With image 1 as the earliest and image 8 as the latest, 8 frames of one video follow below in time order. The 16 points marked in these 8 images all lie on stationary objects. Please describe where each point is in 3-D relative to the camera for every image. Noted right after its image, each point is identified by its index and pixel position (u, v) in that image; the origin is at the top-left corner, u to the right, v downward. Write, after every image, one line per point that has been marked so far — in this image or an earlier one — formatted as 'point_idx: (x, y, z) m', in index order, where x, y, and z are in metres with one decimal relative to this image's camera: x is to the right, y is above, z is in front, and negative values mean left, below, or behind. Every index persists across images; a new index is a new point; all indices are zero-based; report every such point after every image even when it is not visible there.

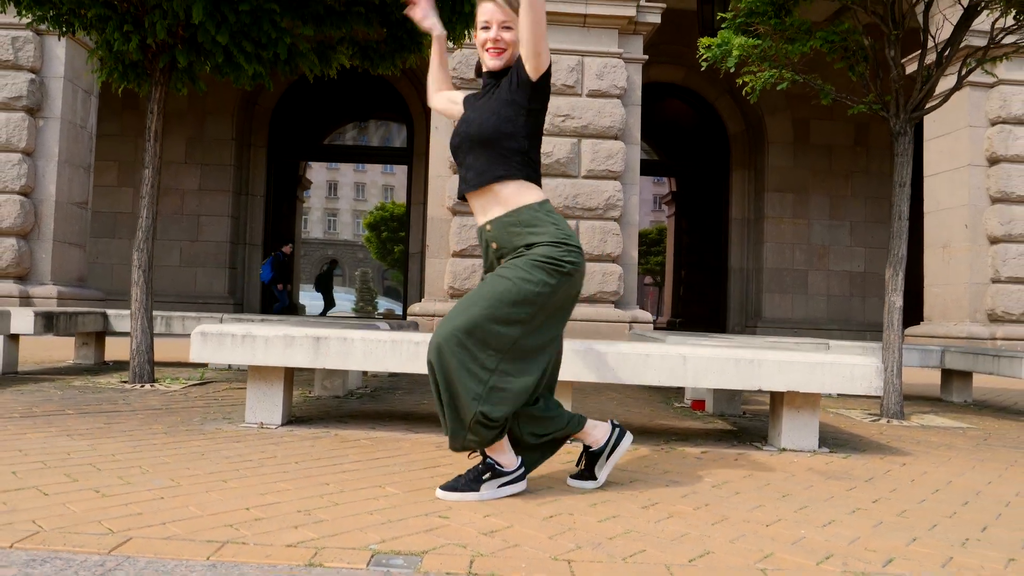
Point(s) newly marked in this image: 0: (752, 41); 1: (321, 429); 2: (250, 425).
0: (+1.6, +1.7, +5.2) m
1: (-0.9, -0.7, +3.6) m
2: (-1.2, -0.6, +3.6) m
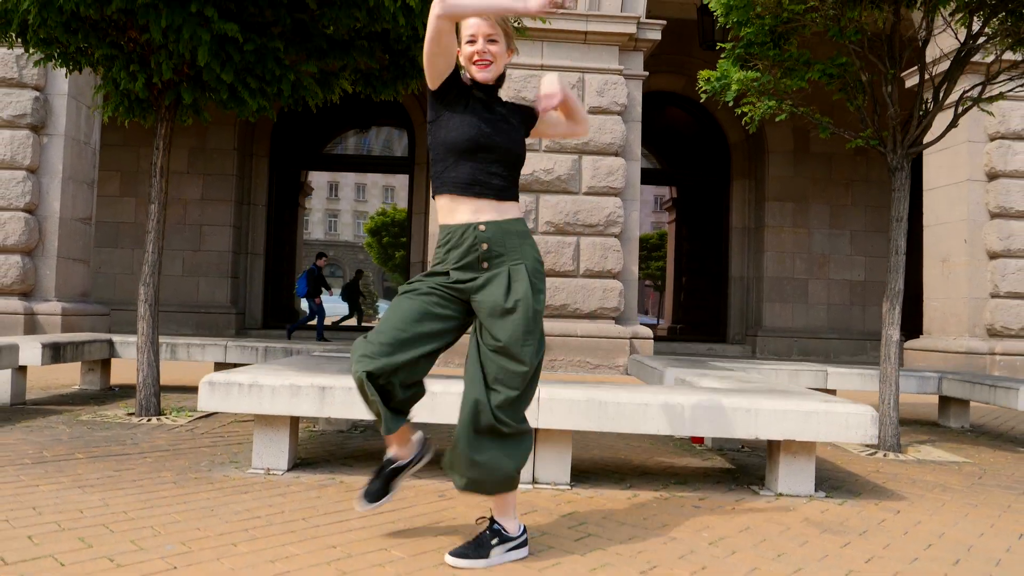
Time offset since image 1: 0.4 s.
0: (+1.6, +1.5, +5.3) m
1: (-0.9, -0.9, +3.6) m
2: (-1.2, -0.9, +3.7) m
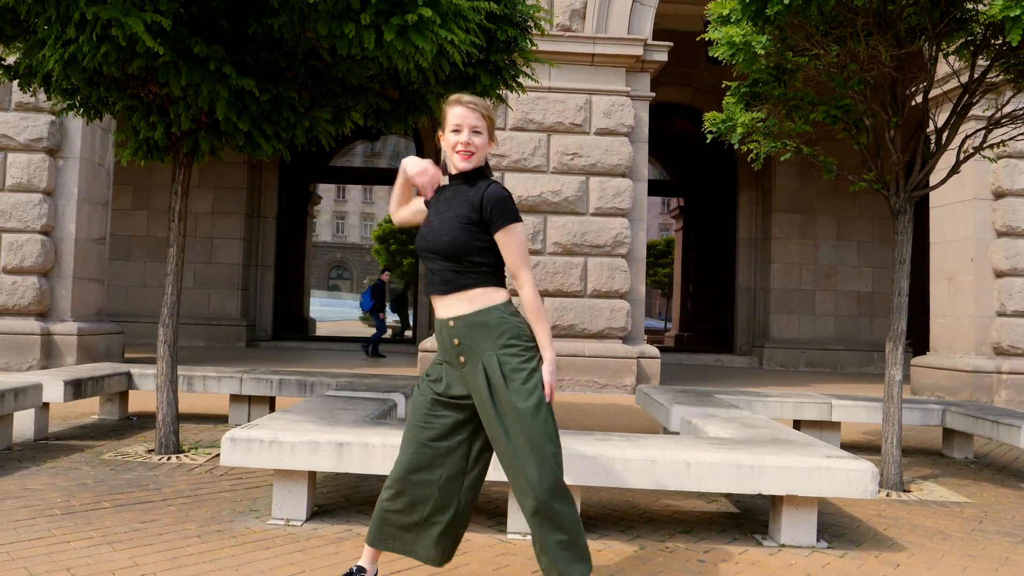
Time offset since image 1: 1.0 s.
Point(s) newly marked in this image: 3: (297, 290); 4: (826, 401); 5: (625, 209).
0: (+1.7, +1.2, +5.4) m
1: (-0.8, -1.2, +3.8) m
2: (-1.2, -1.1, +3.8) m
3: (-4.3, 0.0, +15.4) m
4: (+2.6, -0.9, +6.4) m
5: (+1.4, +1.0, +9.5) m
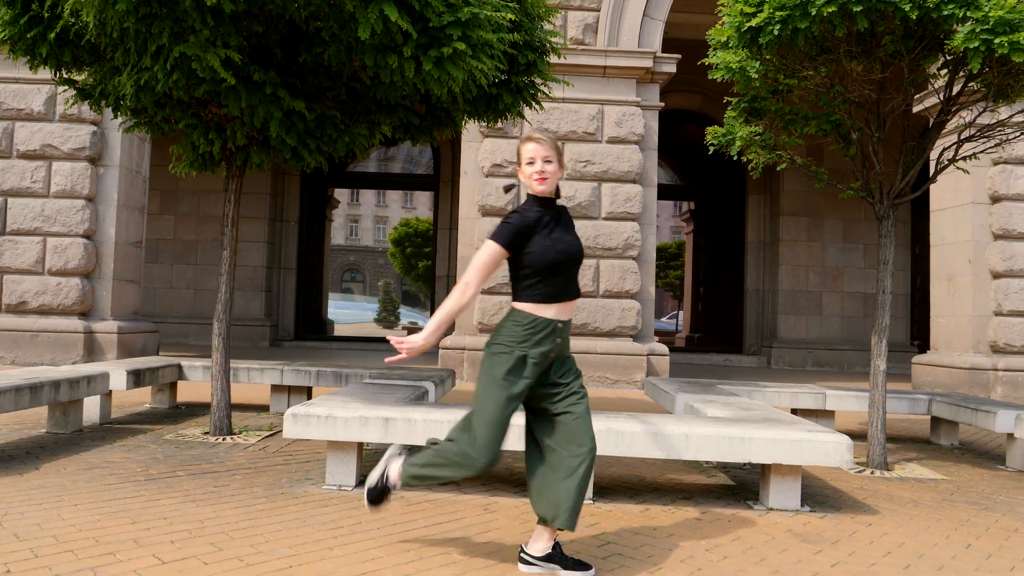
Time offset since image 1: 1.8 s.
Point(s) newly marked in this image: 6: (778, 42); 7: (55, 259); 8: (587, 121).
0: (+1.9, +1.2, +5.9) m
1: (-0.7, -1.1, +4.4) m
2: (-1.0, -1.1, +4.4) m
3: (-4.0, -0.1, +16.1) m
4: (+2.8, -0.9, +6.9) m
5: (+1.6, +1.0, +10.0) m
6: (+1.7, +1.6, +5.1) m
7: (-6.4, +0.4, +10.7) m
8: (+1.0, +2.2, +10.2) m
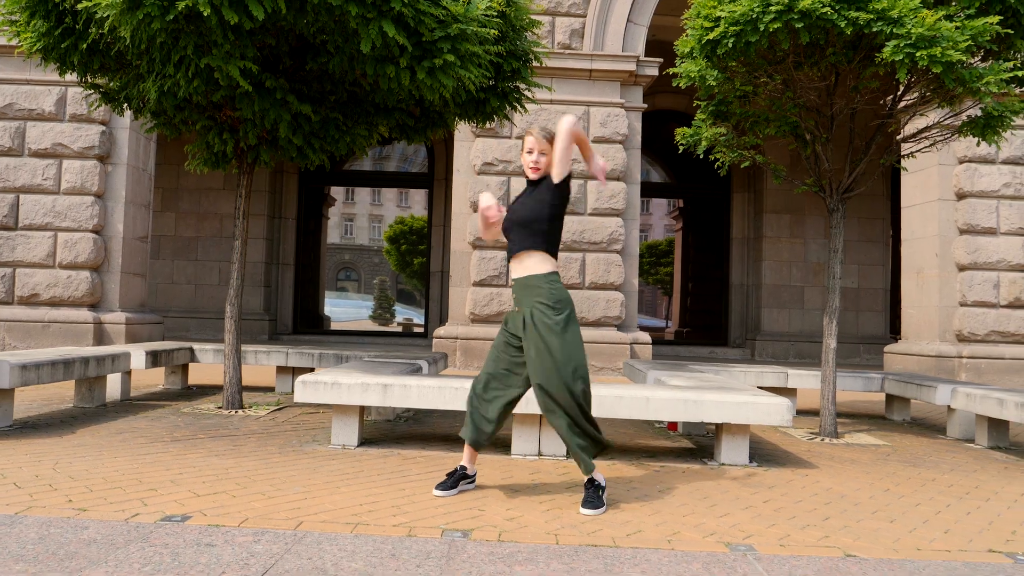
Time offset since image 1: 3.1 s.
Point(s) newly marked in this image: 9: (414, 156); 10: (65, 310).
0: (+1.7, +1.3, +6.5) m
1: (-0.8, -1.0, +4.9) m
2: (-1.1, -1.0, +5.0) m
3: (-4.2, +0.1, +16.6) m
4: (+2.6, -0.8, +7.5) m
5: (+1.5, +1.1, +10.7) m
6: (+1.6, +1.7, +5.7) m
7: (-6.5, +0.5, +11.3) m
8: (+0.8, +2.3, +10.8) m
9: (-2.1, +2.8, +16.5) m
10: (-6.5, -0.3, +11.2) m
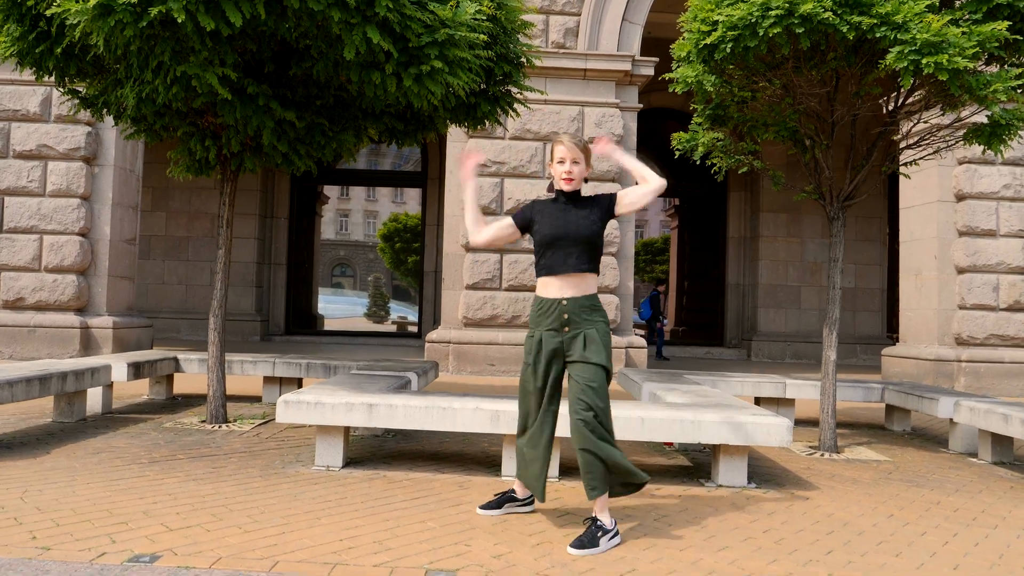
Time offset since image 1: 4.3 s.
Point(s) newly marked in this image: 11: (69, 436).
0: (+1.7, +1.2, +6.3) m
1: (-0.9, -1.1, +4.8) m
2: (-1.2, -1.1, +4.8) m
3: (-4.3, 0.0, +16.4) m
4: (+2.6, -0.9, +7.3) m
5: (+1.4, +1.0, +10.5) m
6: (+1.6, +1.6, +5.5) m
7: (-6.6, +0.5, +11.1) m
8: (+0.7, +2.3, +10.6) m
9: (-2.2, +2.8, +16.2) m
10: (-6.6, -0.4, +11.0) m
11: (-3.3, -1.1, +5.7) m
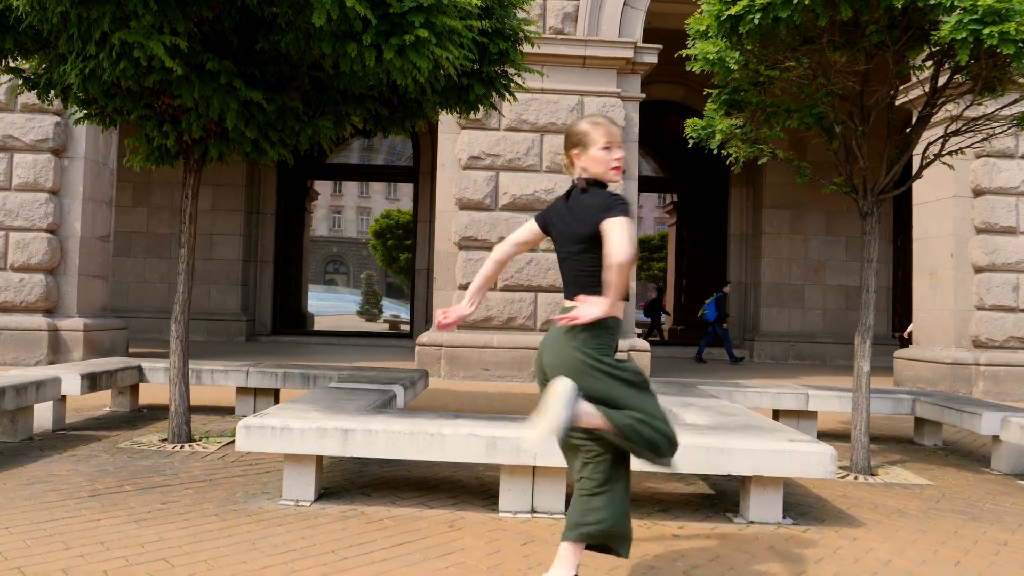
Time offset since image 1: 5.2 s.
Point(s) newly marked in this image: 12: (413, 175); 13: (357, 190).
0: (+1.6, +1.2, +5.7) m
1: (-0.9, -1.2, +4.1) m
2: (-1.2, -1.1, +4.1) m
3: (-4.4, 0.0, +15.8) m
4: (+2.5, -0.9, +6.7) m
5: (+1.3, +1.0, +9.8) m
6: (+1.5, +1.6, +4.9) m
7: (-6.7, +0.5, +10.4) m
8: (+0.7, +2.3, +9.9) m
9: (-2.3, +2.8, +15.6) m
10: (-6.6, -0.4, +10.3) m
11: (-3.3, -1.1, +5.0) m
12: (-2.0, +2.3, +15.5) m
13: (-3.2, +2.0, +15.7) m
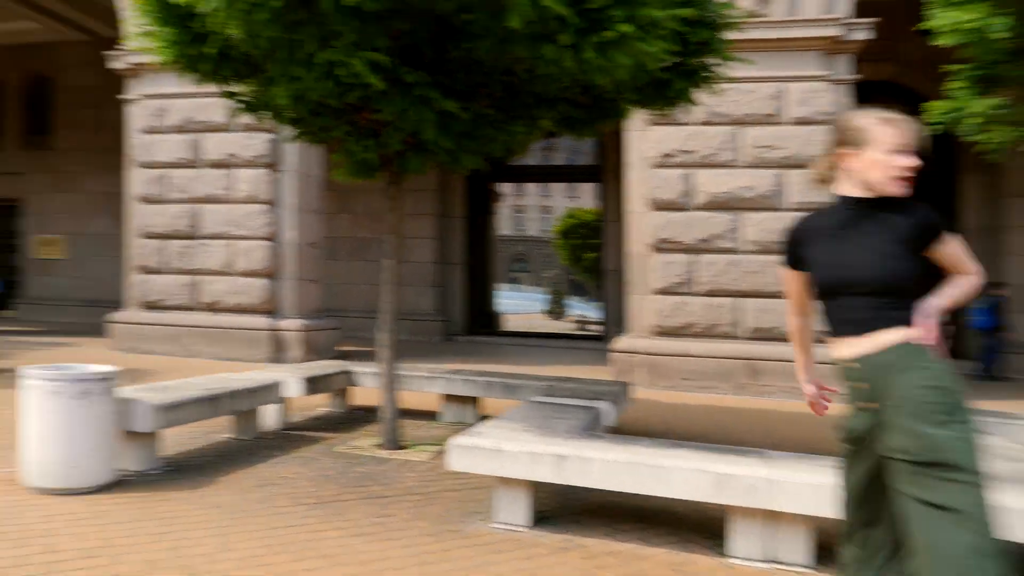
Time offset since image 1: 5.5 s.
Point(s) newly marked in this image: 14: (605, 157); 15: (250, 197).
0: (+3.0, +1.1, +4.8) m
1: (+0.2, -1.2, +3.9) m
2: (-0.1, -1.2, +4.0) m
3: (-0.6, 0.0, +16.0) m
4: (+4.1, -1.0, +5.6) m
5: (+3.6, +1.0, +8.9) m
6: (+2.7, +1.5, +4.0) m
7: (-4.0, +0.4, +11.3) m
8: (+3.0, +2.2, +9.1) m
9: (+1.4, +2.8, +15.3) m
10: (-4.0, -0.5, +11.2) m
11: (-2.0, -1.2, +5.3) m
12: (+1.7, +2.2, +15.2) m
13: (+0.6, +1.9, +15.6) m
14: (+1.8, +2.5, +14.9) m
15: (-3.8, +1.3, +11.3) m
